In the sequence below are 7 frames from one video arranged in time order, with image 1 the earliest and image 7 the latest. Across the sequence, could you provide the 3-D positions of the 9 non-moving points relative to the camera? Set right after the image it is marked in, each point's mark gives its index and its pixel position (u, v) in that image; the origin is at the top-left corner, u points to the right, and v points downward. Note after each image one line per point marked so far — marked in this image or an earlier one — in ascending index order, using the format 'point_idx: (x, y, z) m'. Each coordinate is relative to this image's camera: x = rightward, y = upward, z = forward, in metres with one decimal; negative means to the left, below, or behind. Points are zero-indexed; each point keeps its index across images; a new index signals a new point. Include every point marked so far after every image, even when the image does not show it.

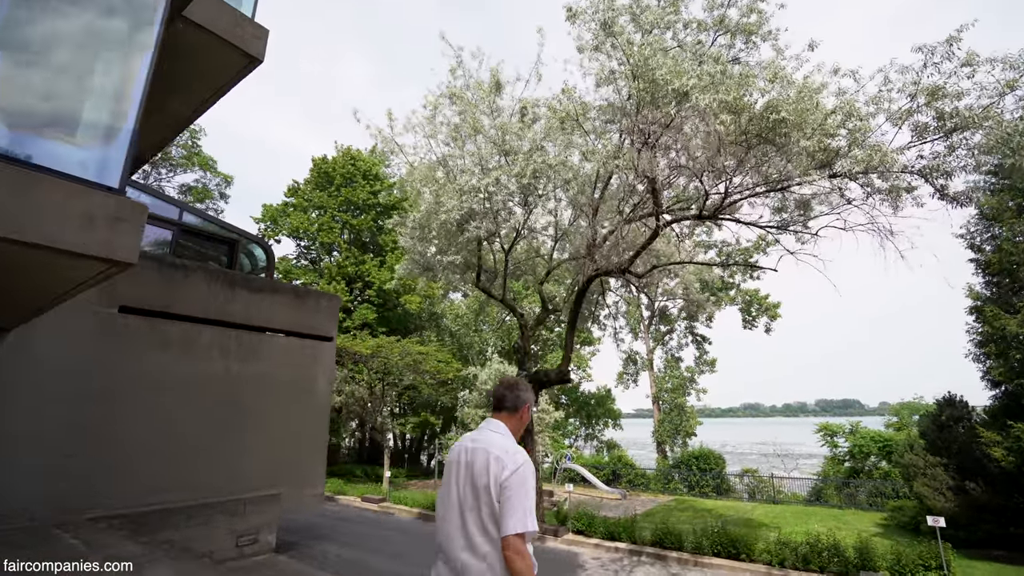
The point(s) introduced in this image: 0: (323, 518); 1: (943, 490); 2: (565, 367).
0: (-4.9, -5.8, +13.5) m
1: (+9.6, -4.5, +12.0) m
2: (+1.1, -1.7, +11.6) m
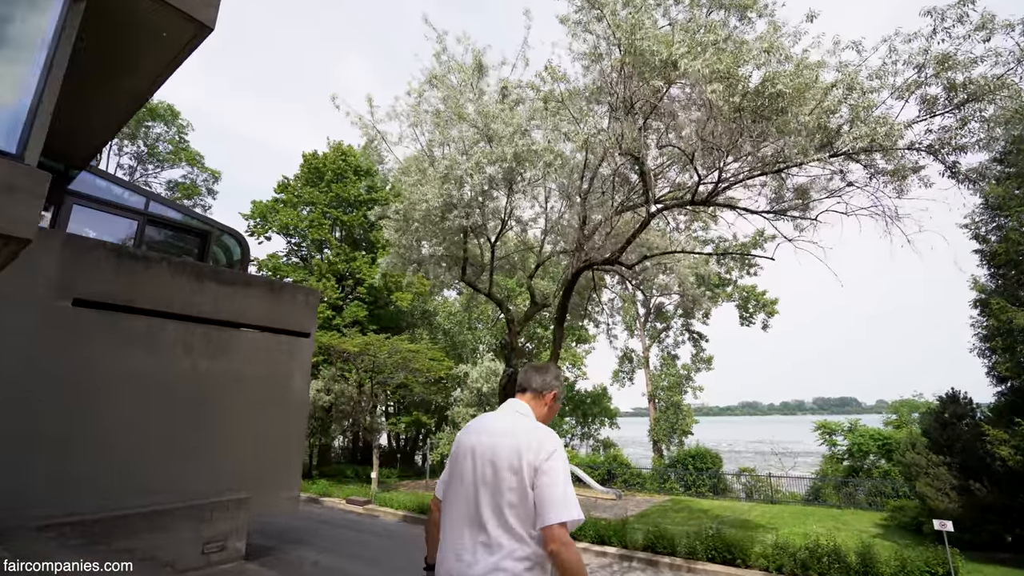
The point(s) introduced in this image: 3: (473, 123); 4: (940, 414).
0: (-5.1, -5.7, +13.0) m
1: (+9.3, -4.4, +11.5) m
2: (+0.9, -1.6, +11.1) m
3: (-0.8, +3.3, +10.8) m
4: (+10.0, -2.9, +12.5) m
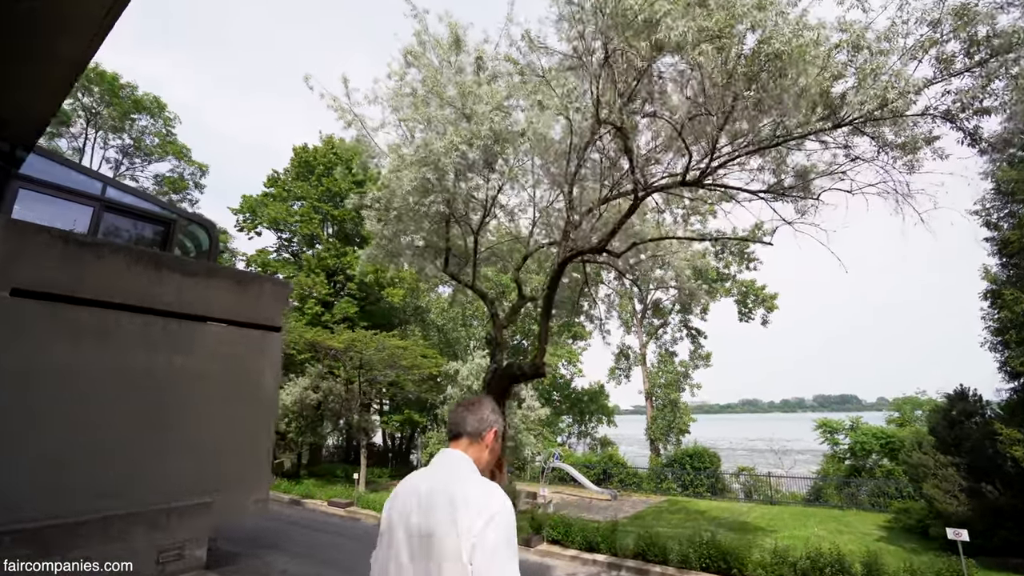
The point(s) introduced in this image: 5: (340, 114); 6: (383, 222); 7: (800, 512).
0: (-5.5, -5.5, +12.4) m
1: (+9.0, -4.2, +10.9) m
2: (+0.5, -1.4, +10.5) m
3: (-1.1, +3.5, +10.2) m
4: (+9.7, -2.7, +11.9) m
5: (-3.6, +3.7, +11.2) m
6: (-2.9, +1.5, +12.0) m
7: (+9.4, -7.3, +17.6) m
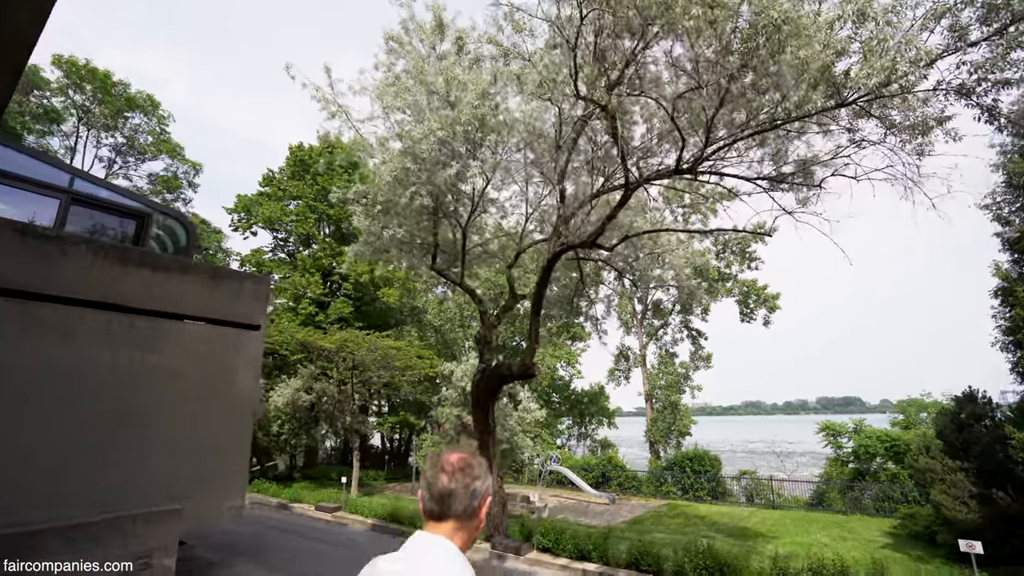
0: (-5.7, -5.5, +12.0) m
1: (+8.8, -4.1, +10.5) m
2: (+0.3, -1.3, +10.1) m
3: (-1.3, +3.6, +9.8) m
4: (+9.5, -2.7, +11.5) m
5: (-3.8, +3.7, +10.8) m
6: (-3.1, +1.5, +11.6) m
7: (+9.3, -7.3, +17.1) m
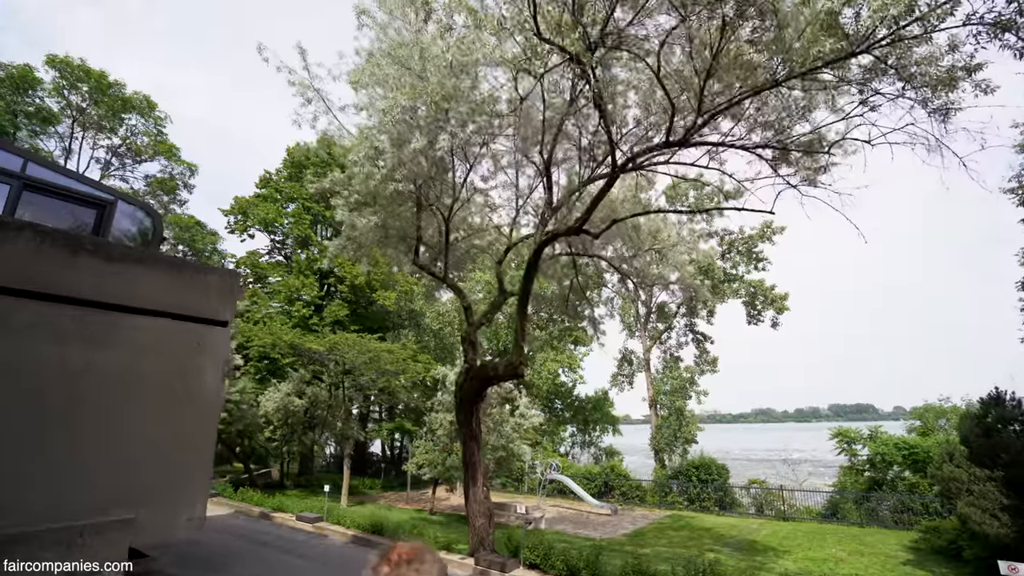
0: (-5.9, -5.4, +11.3) m
1: (+8.6, -4.0, +9.5) m
2: (+0.1, -1.2, +9.3) m
3: (-1.6, +3.7, +9.1) m
4: (+9.3, -2.6, +10.6) m
5: (-4.1, +3.8, +10.2) m
6: (-3.3, +1.6, +10.9) m
7: (+9.1, -7.3, +16.1) m
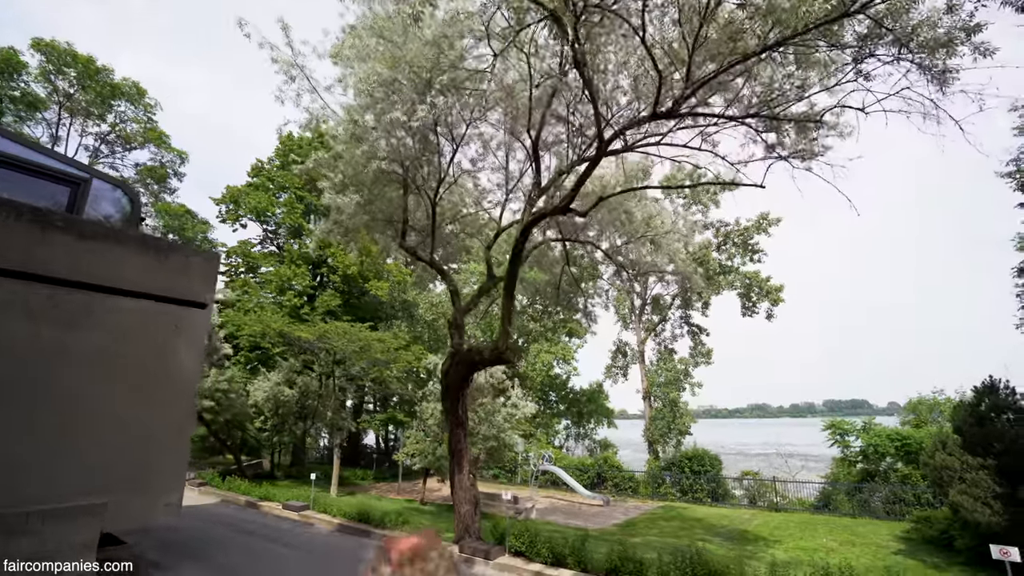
0: (-6.1, -5.1, +11.1) m
1: (+8.3, -3.7, +9.4) m
2: (-0.1, -0.9, +9.2) m
3: (-1.8, +4.0, +8.9) m
4: (+9.0, -2.3, +10.4) m
5: (-4.3, +4.1, +10.0) m
6: (-3.5, +1.9, +10.7) m
7: (+8.8, -6.9, +16.1) m
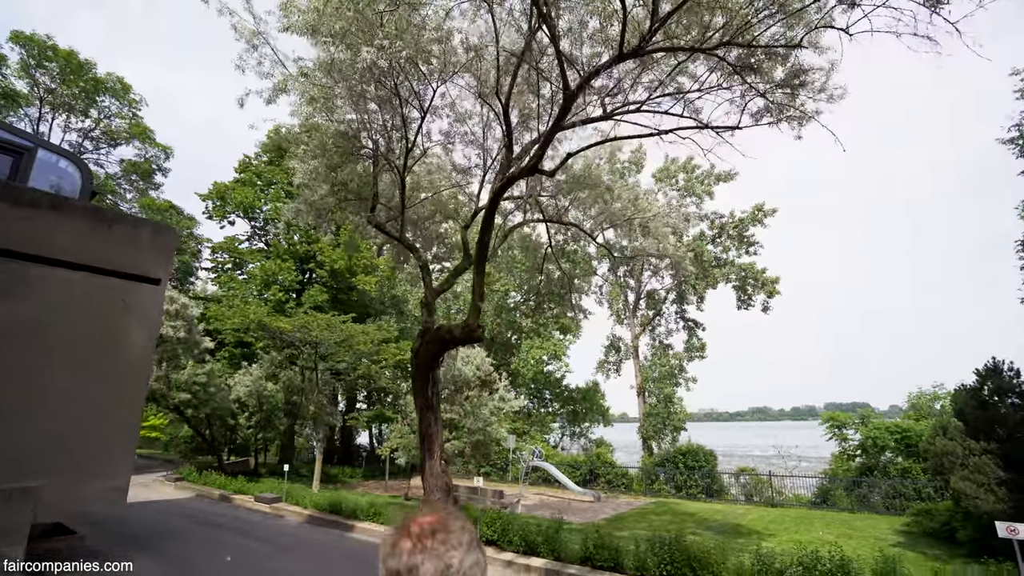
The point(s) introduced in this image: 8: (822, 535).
0: (-6.5, -4.7, +10.6) m
1: (+7.9, -3.3, +8.9) m
2: (-0.6, -0.5, +8.6) m
3: (-2.2, +4.4, +8.4) m
4: (+8.6, -1.9, +9.9) m
5: (-4.7, +4.5, +9.5) m
6: (-4.0, +2.3, +10.2) m
7: (+8.4, -6.6, +15.5) m
8: (+6.8, -5.4, +11.7) m
